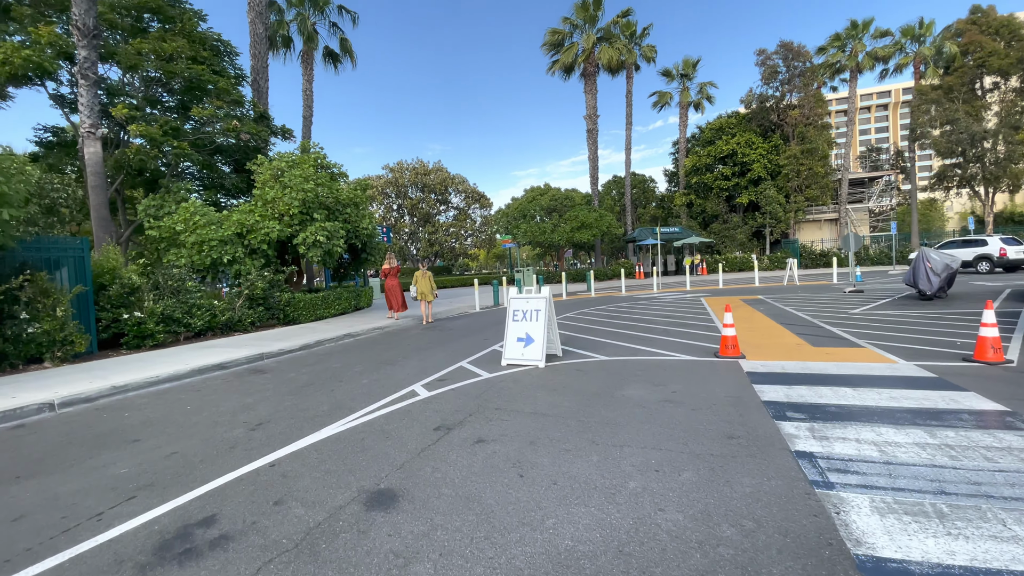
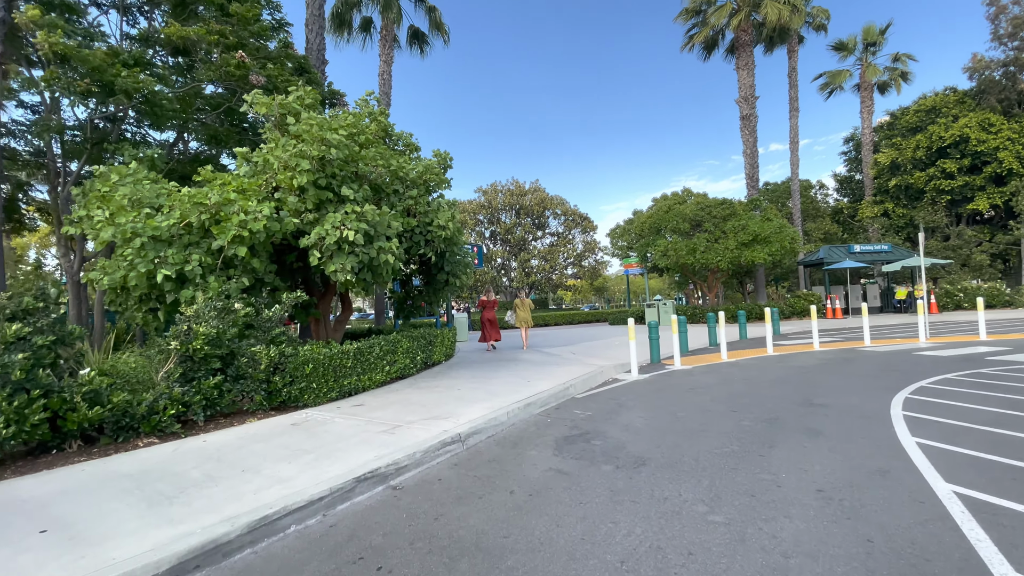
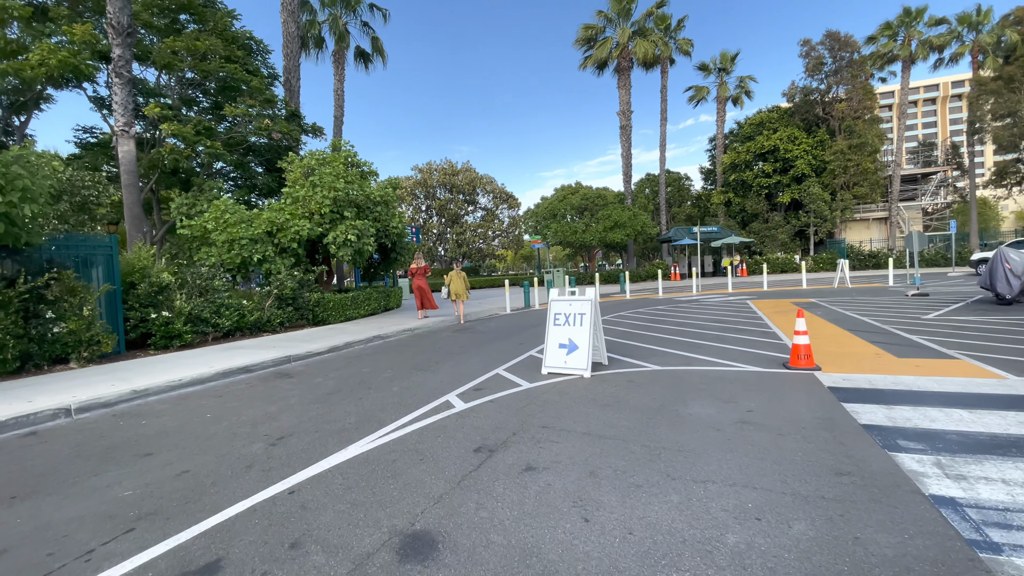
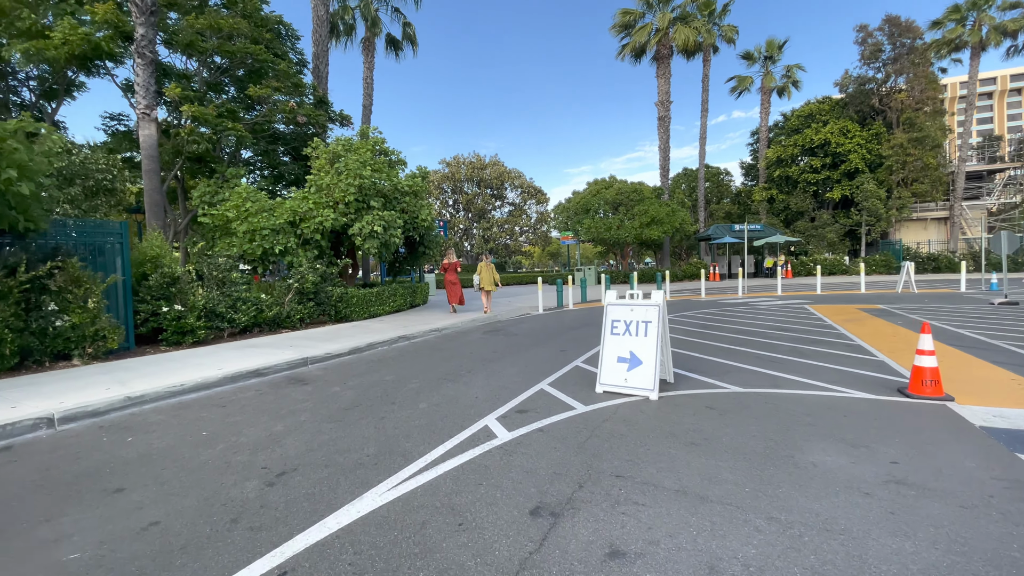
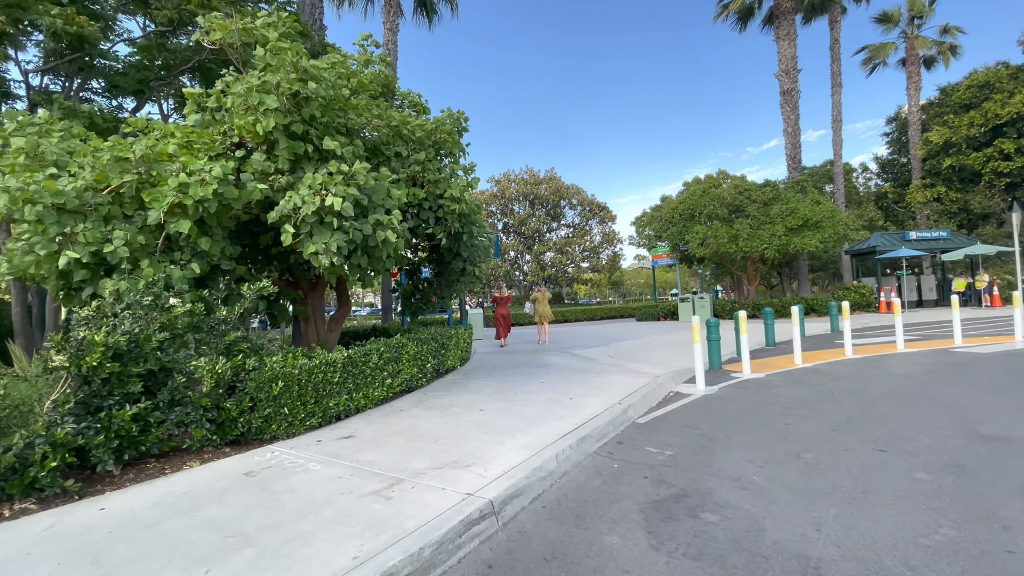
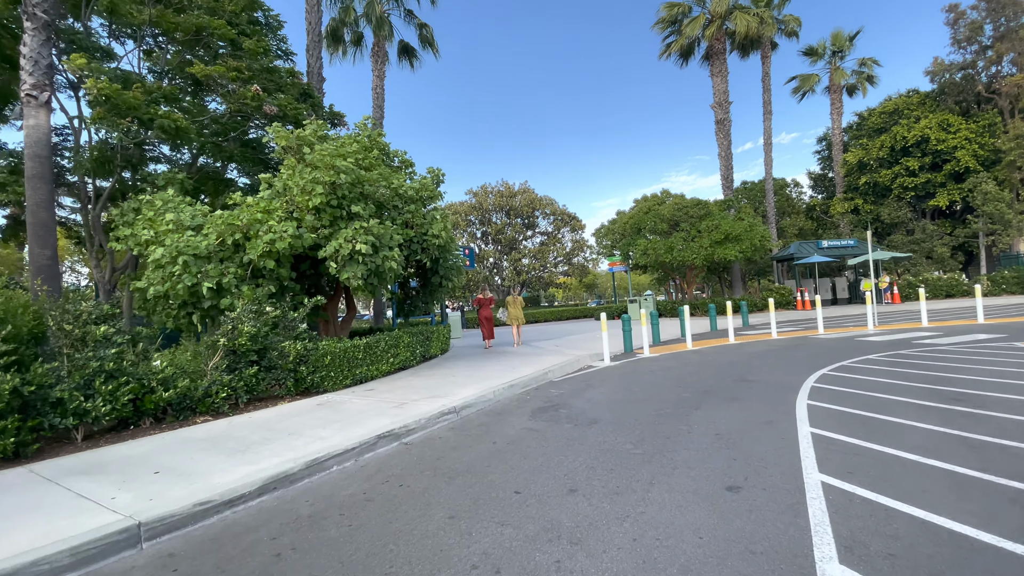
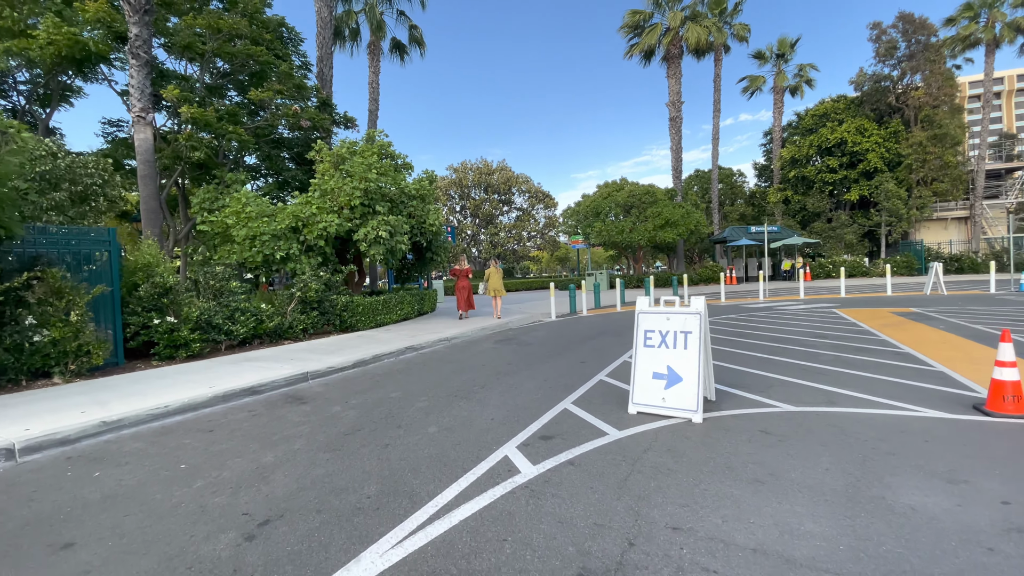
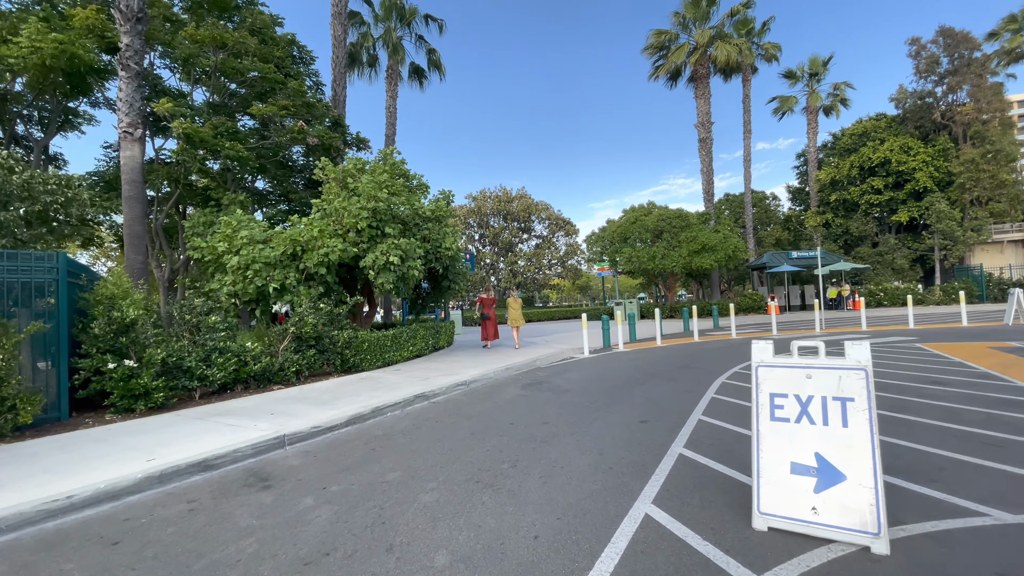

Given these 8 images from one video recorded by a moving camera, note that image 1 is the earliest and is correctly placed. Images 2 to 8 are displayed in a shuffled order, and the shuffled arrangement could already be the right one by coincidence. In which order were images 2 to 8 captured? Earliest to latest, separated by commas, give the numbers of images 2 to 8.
3, 4, 7, 8, 6, 2, 5
